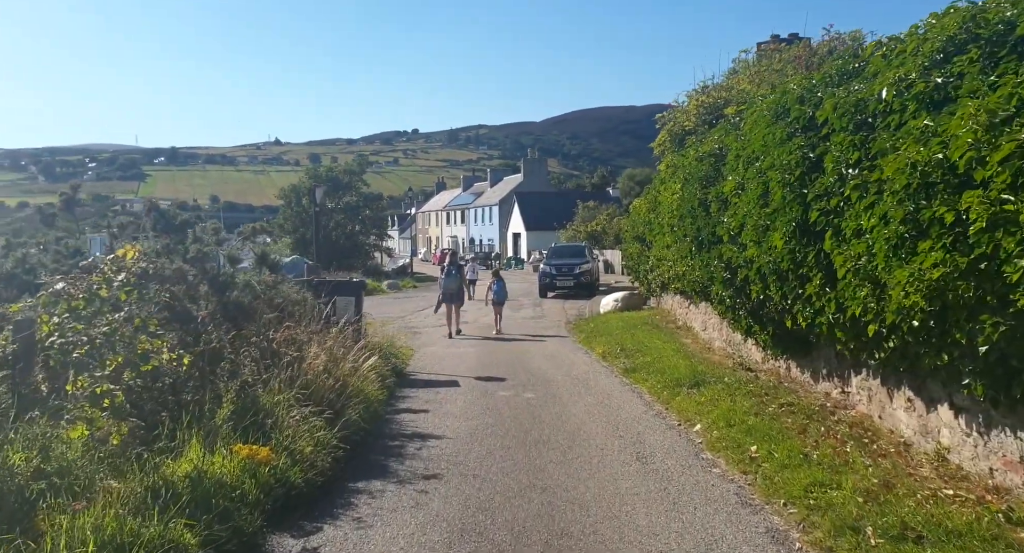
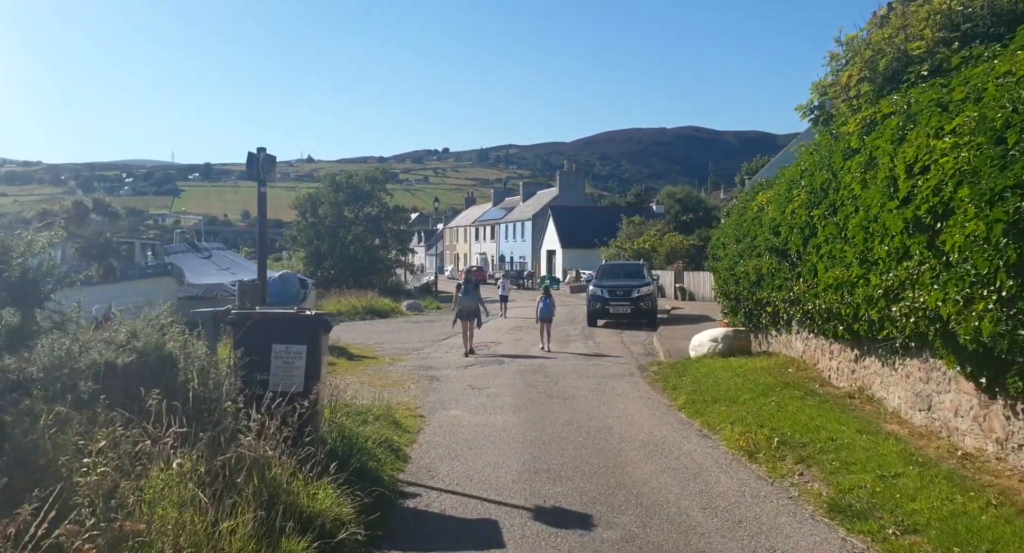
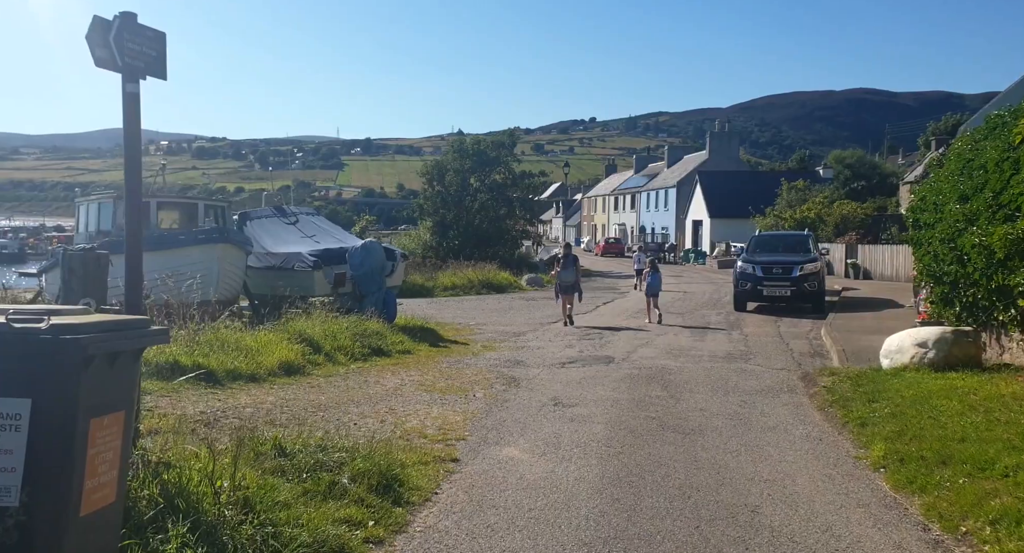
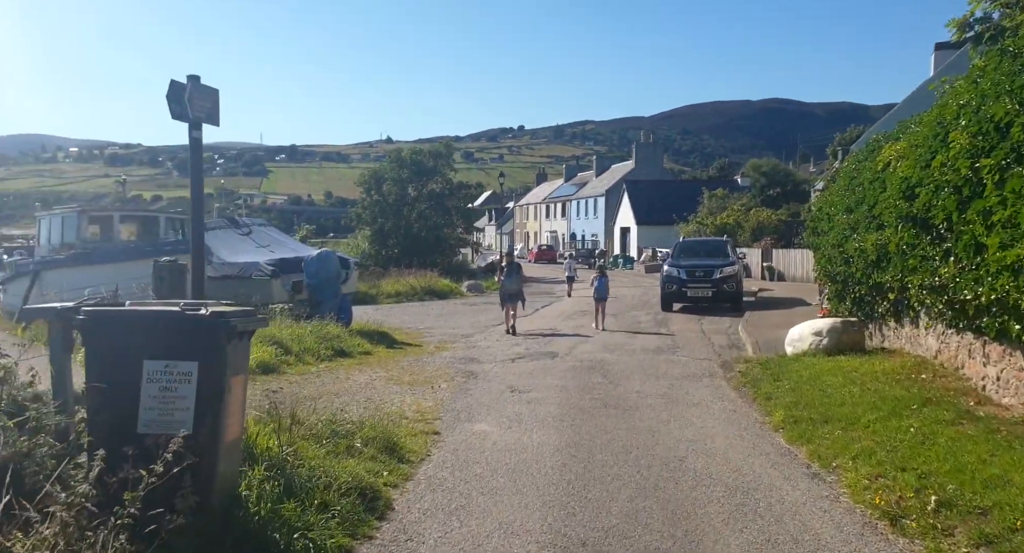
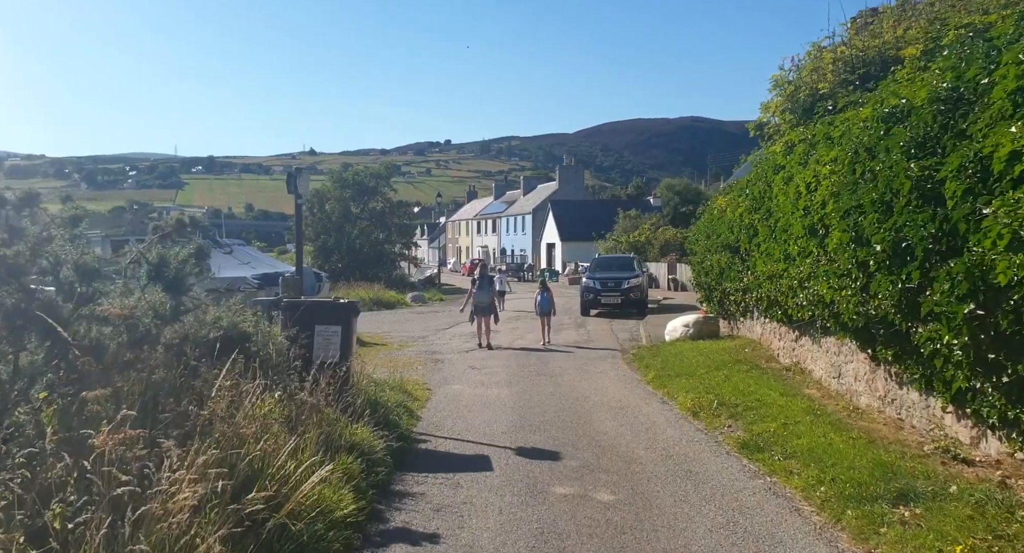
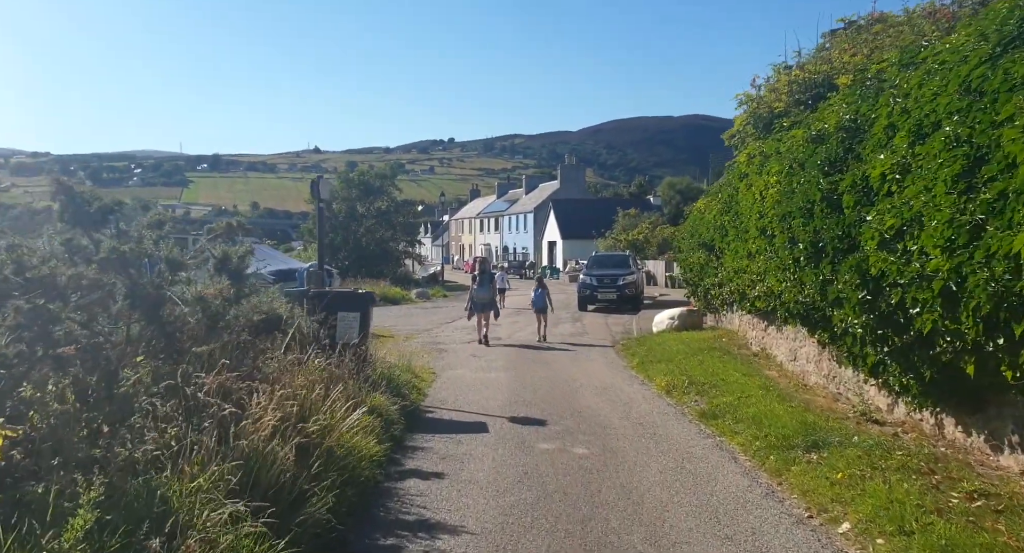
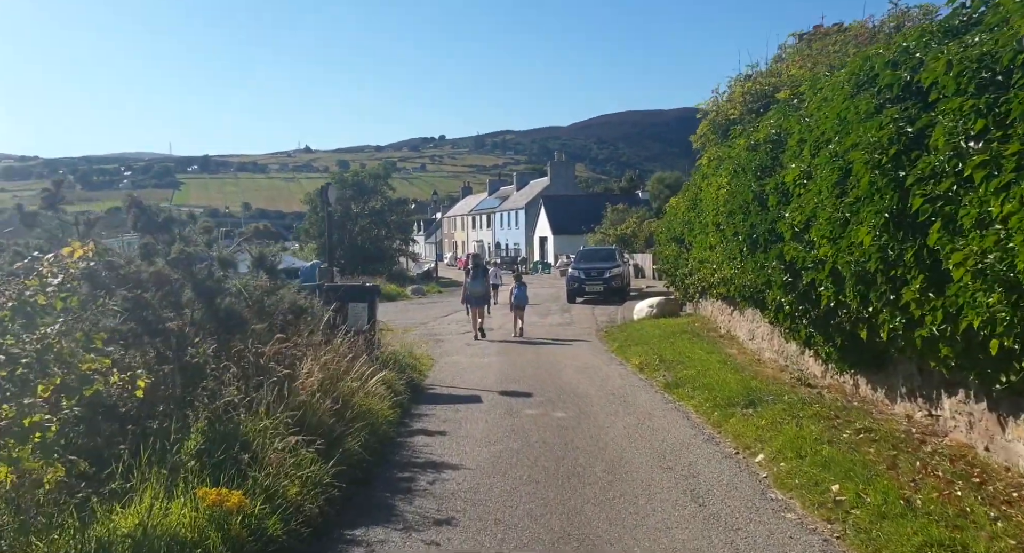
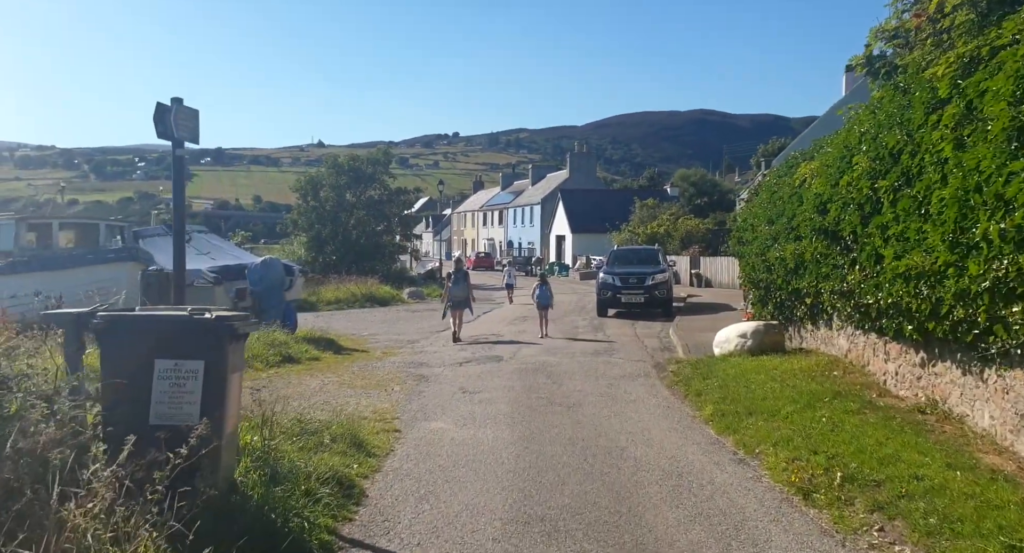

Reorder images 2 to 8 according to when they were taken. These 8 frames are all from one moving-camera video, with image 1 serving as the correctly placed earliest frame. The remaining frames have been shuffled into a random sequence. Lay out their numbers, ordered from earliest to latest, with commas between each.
7, 6, 5, 2, 8, 4, 3
